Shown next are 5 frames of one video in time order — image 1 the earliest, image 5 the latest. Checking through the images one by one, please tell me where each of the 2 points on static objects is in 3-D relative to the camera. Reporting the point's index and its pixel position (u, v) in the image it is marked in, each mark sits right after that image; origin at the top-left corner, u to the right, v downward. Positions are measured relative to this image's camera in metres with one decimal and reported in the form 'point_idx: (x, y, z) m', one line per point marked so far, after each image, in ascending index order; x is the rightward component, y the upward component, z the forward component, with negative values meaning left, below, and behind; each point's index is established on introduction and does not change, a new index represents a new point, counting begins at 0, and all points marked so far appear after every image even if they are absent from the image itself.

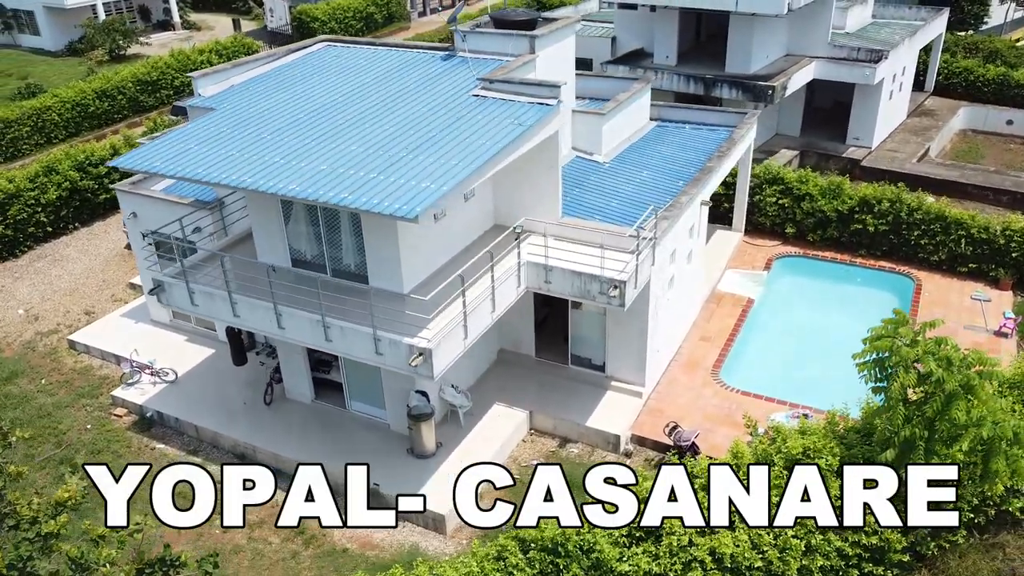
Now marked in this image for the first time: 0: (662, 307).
0: (+3.5, -0.5, +18.7) m
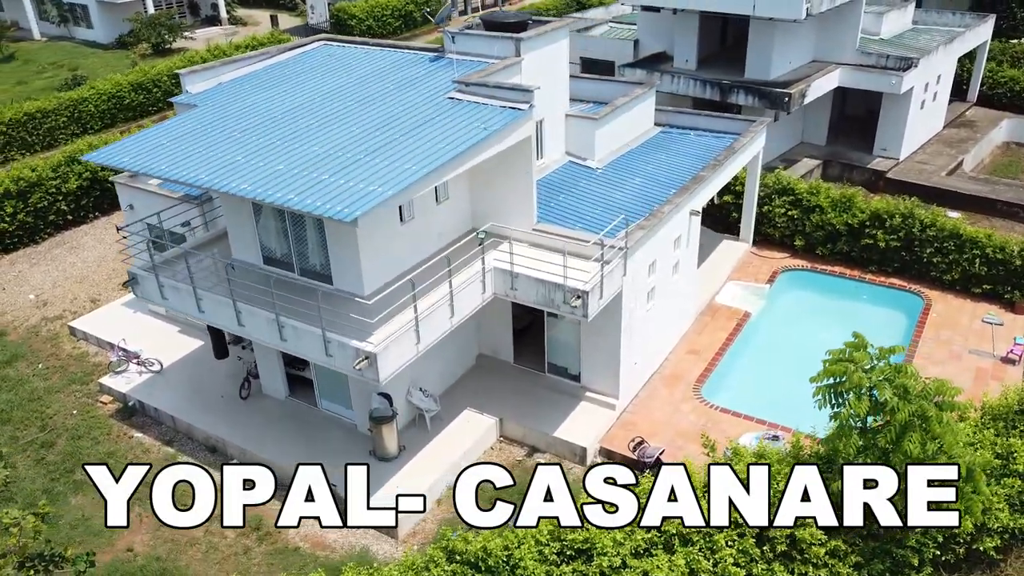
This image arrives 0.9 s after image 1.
0: (+2.9, -0.7, +18.3) m
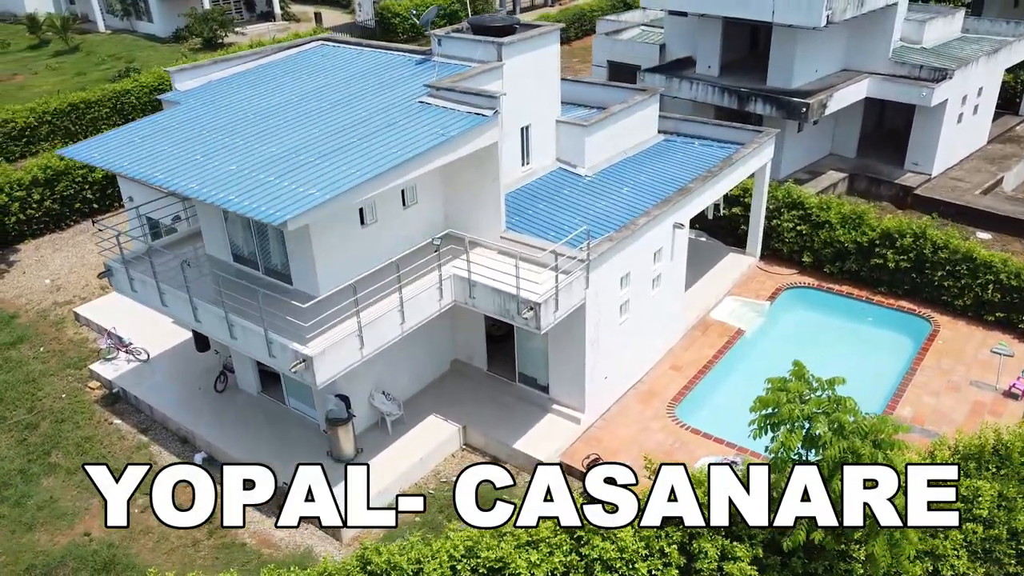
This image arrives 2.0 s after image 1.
0: (+2.2, -1.0, +17.9) m
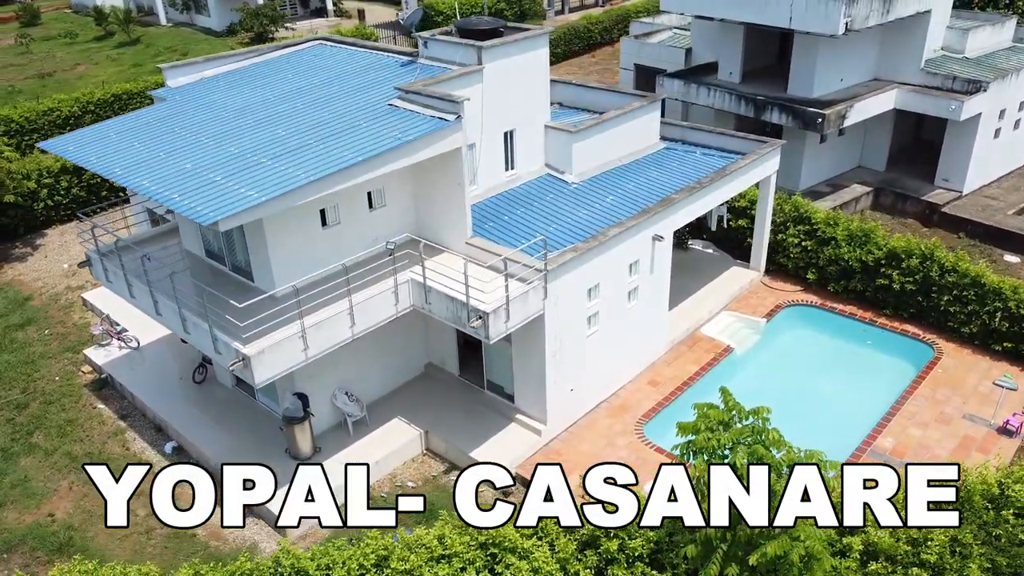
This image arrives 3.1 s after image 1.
0: (+1.4, -1.2, +17.5) m
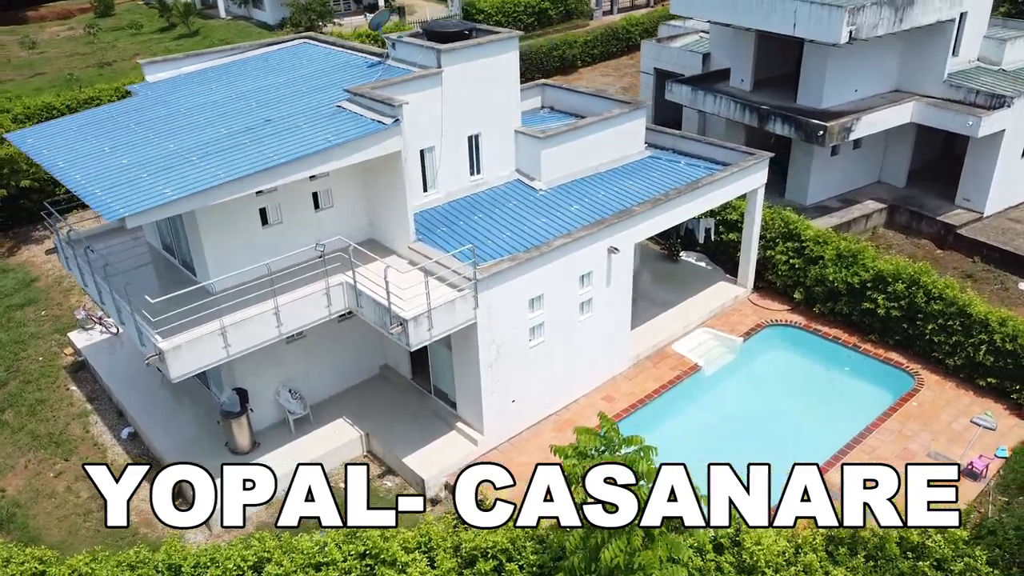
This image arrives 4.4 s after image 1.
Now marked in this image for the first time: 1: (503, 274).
0: (+0.1, -1.4, +17.2) m
1: (-0.2, +0.3, +16.0) m
